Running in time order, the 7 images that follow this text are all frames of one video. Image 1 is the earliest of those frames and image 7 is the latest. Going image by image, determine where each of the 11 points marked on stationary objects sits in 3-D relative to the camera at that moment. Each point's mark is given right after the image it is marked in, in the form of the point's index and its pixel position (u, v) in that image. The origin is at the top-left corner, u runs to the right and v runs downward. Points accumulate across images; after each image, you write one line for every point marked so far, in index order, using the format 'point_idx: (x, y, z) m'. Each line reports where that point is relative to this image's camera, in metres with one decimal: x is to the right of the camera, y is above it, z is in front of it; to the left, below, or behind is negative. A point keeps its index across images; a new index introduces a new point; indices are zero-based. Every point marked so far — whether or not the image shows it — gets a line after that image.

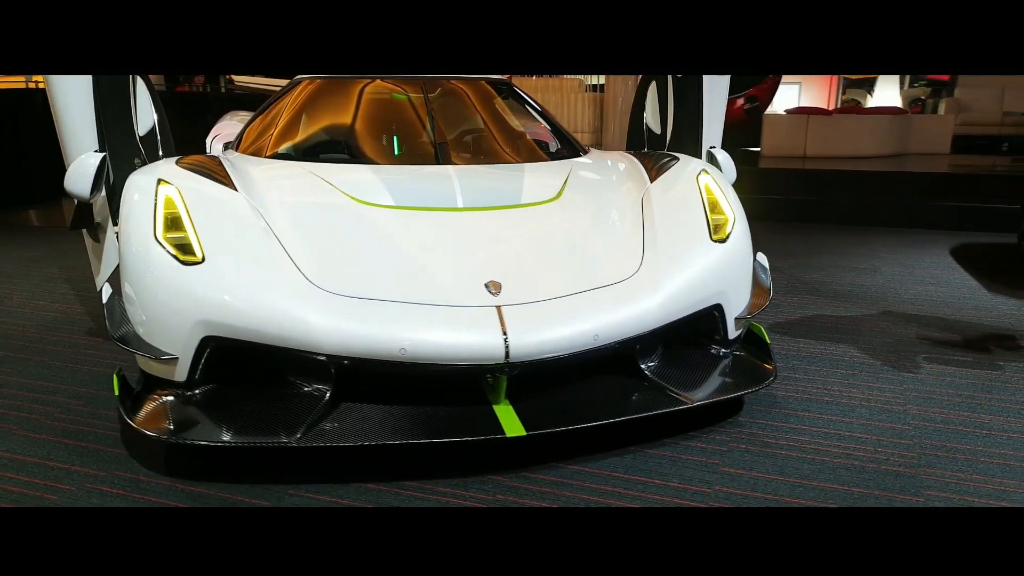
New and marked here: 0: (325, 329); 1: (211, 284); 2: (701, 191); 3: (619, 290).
0: (-0.3, -0.1, +1.5) m
1: (-0.6, 0.0, +1.6) m
2: (+0.5, +0.2, +2.0) m
3: (+0.2, 0.0, +1.7) m
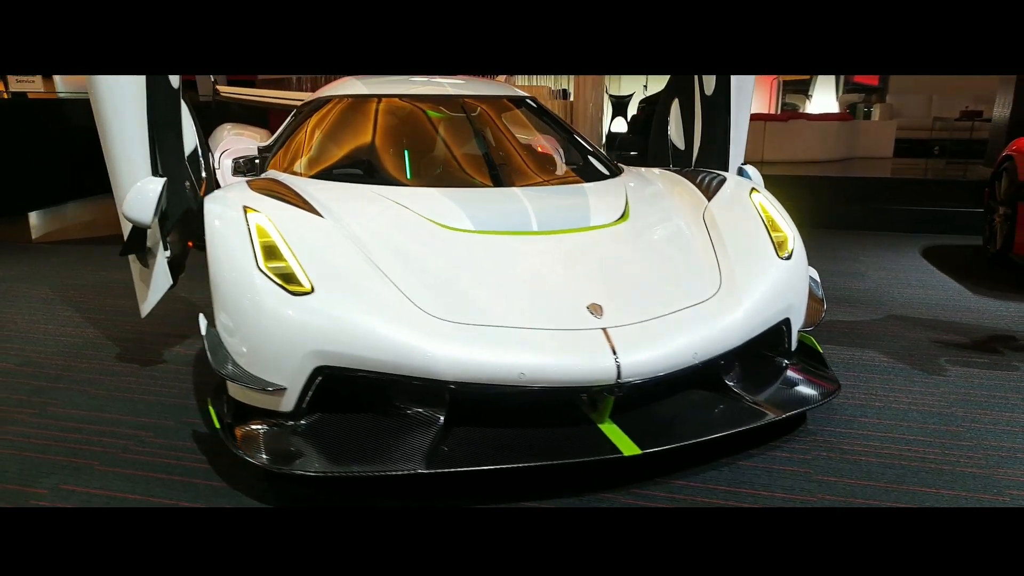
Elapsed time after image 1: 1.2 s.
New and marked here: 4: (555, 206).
0: (-0.1, -0.1, +1.5) m
1: (-0.4, -0.1, +1.6) m
2: (+0.7, +0.2, +2.1) m
3: (+0.4, -0.1, +1.8) m
4: (+0.1, +0.2, +2.1) m
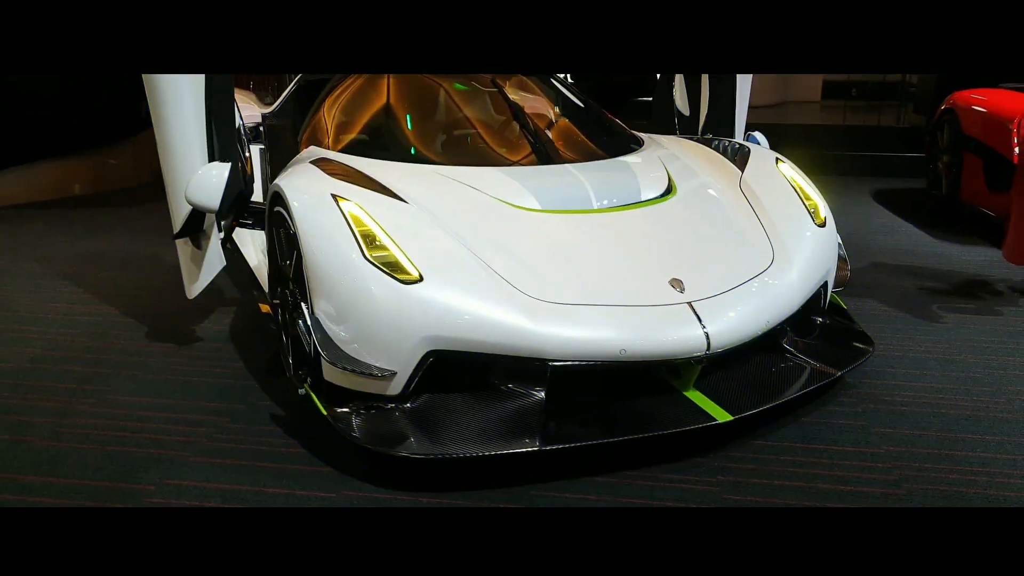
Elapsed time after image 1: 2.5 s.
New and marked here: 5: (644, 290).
0: (+0.1, -0.1, +1.6) m
1: (-0.1, 0.0, +1.6) m
2: (+0.8, +0.3, +2.3) m
3: (+0.6, 0.0, +1.9) m
4: (+0.3, +0.3, +2.1) m
5: (+0.3, 0.0, +1.8) m
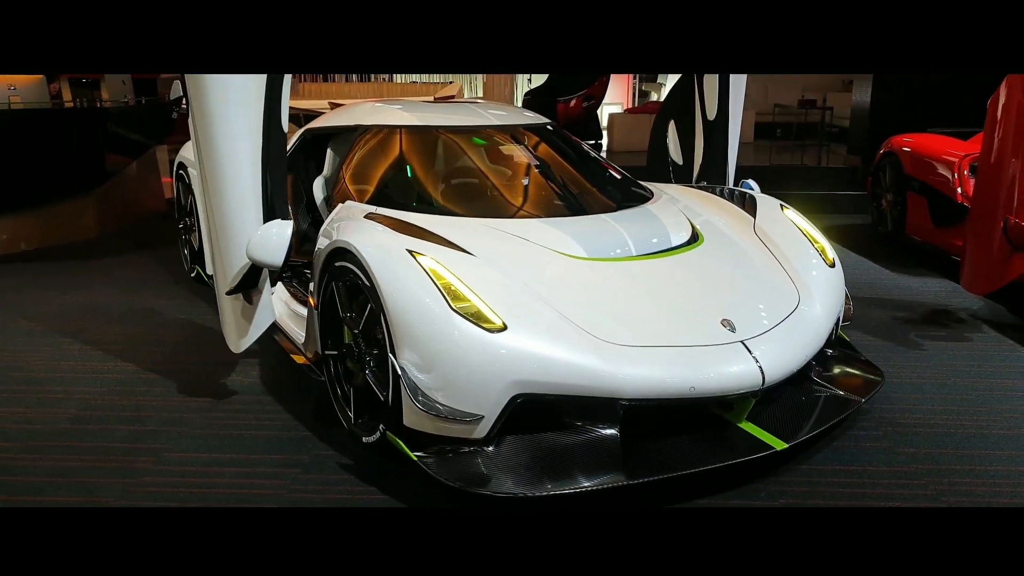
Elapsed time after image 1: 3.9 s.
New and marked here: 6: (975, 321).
0: (+0.3, -0.2, +1.8) m
1: (0.0, -0.1, +1.7) m
2: (+0.9, +0.2, +2.5) m
3: (+0.8, -0.1, +2.1) m
4: (+0.4, +0.2, +2.3) m
5: (+0.4, -0.1, +1.9) m
6: (+1.9, -0.1, +3.2) m
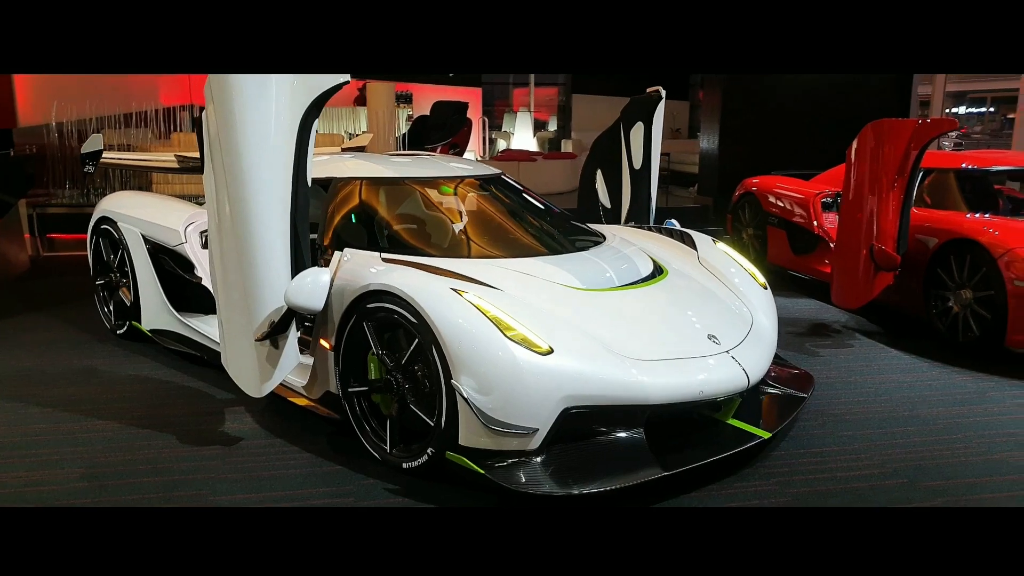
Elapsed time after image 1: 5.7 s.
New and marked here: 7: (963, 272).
0: (+0.4, -0.3, +2.1) m
1: (+0.1, -0.2, +2.0) m
2: (+0.8, +0.1, +3.0) m
3: (+0.8, -0.1, +2.5) m
4: (+0.3, +0.1, +2.7) m
5: (+0.5, -0.2, +2.3) m
6: (+1.6, -0.2, +3.9) m
7: (+1.9, +0.1, +3.4) m
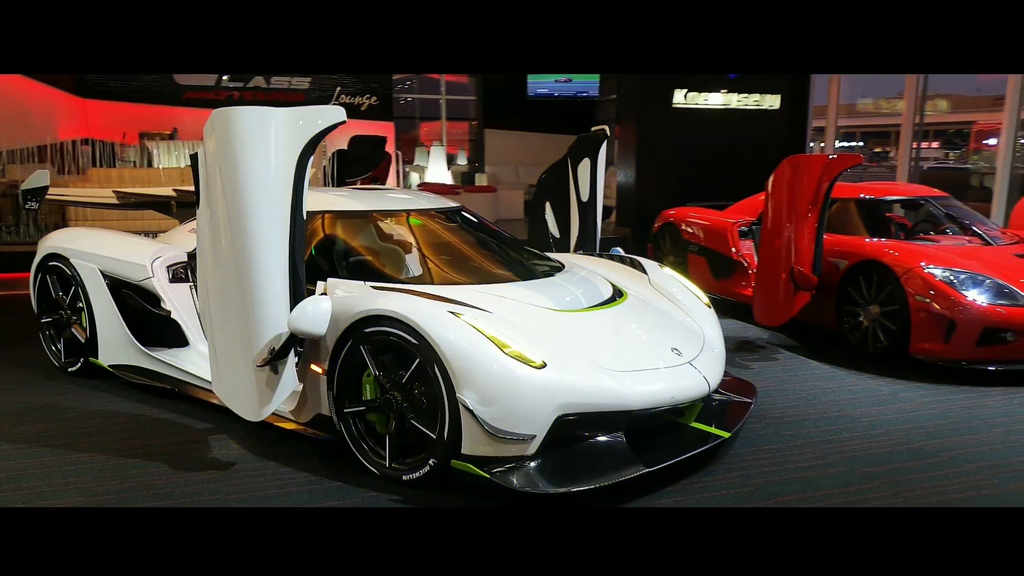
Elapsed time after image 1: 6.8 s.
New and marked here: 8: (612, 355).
0: (+0.3, -0.3, +2.3) m
1: (+0.1, -0.3, +2.2) m
2: (+0.7, 0.0, +3.3) m
3: (+0.7, -0.2, +2.8) m
4: (+0.2, 0.0, +2.9) m
5: (+0.5, -0.2, +2.6) m
6: (+1.4, -0.3, +4.3) m
7: (+1.7, 0.0, +3.9) m
8: (+0.3, -0.2, +2.5) m
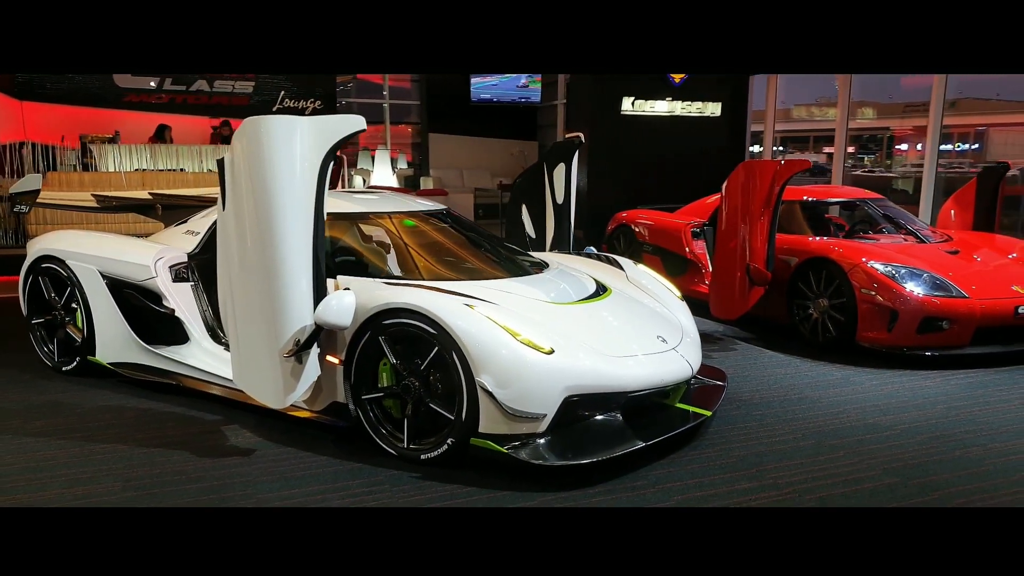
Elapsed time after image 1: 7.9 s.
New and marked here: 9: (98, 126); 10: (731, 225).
0: (+0.4, -0.3, +2.6) m
1: (+0.2, -0.2, +2.5) m
2: (+0.6, +0.1, +3.6) m
3: (+0.7, -0.2, +3.1) m
4: (+0.2, 0.0, +3.2) m
5: (+0.5, -0.2, +2.9) m
6: (+1.2, -0.3, +4.6) m
7: (+1.6, 0.0, +4.2) m
8: (+0.3, -0.2, +2.7) m
9: (-4.5, +1.8, +8.9) m
10: (+1.2, +0.4, +4.5) m
